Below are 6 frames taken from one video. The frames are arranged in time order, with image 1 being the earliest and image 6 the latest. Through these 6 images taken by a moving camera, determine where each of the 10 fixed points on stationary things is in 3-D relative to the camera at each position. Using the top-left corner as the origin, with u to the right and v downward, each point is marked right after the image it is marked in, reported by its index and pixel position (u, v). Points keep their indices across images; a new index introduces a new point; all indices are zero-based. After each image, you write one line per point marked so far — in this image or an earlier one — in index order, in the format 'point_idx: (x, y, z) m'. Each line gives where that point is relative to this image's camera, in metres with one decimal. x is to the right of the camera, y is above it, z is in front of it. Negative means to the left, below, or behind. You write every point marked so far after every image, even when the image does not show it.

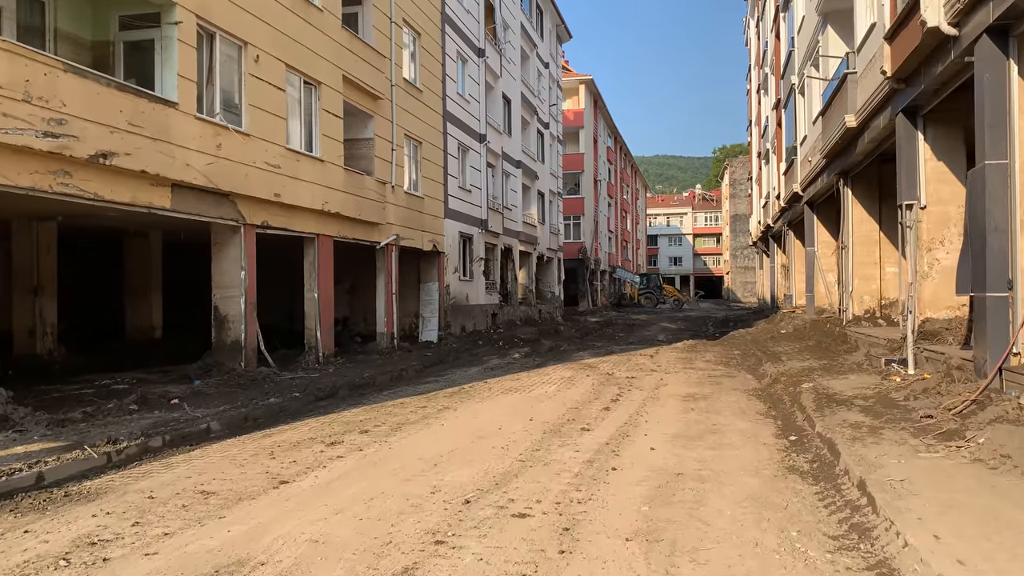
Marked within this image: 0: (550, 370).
0: (+0.6, -1.2, +12.0) m
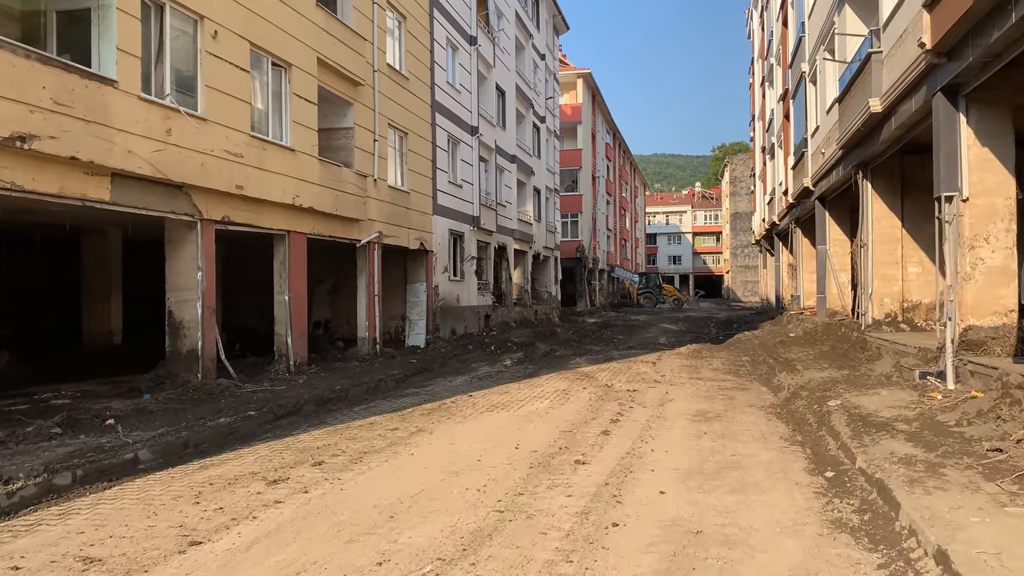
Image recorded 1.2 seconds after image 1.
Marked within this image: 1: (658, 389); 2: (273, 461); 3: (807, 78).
0: (+0.4, -1.3, +10.9) m
1: (+1.8, -1.3, +10.0) m
2: (-1.9, -1.4, +6.3) m
3: (+6.5, +4.6, +17.6) m
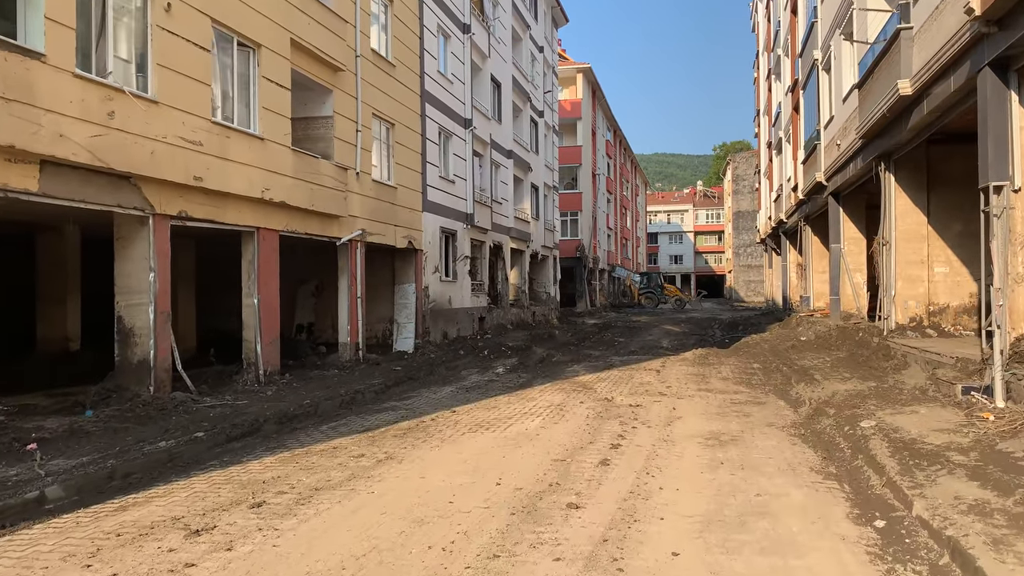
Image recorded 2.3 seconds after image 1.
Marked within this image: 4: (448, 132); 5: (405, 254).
0: (+0.3, -1.3, +9.9) m
1: (+1.7, -1.3, +9.0) m
2: (-2.0, -1.4, +5.2) m
3: (+6.4, +4.6, +16.5) m
4: (-1.5, +3.7, +18.9) m
5: (-2.2, +0.7, +16.5) m
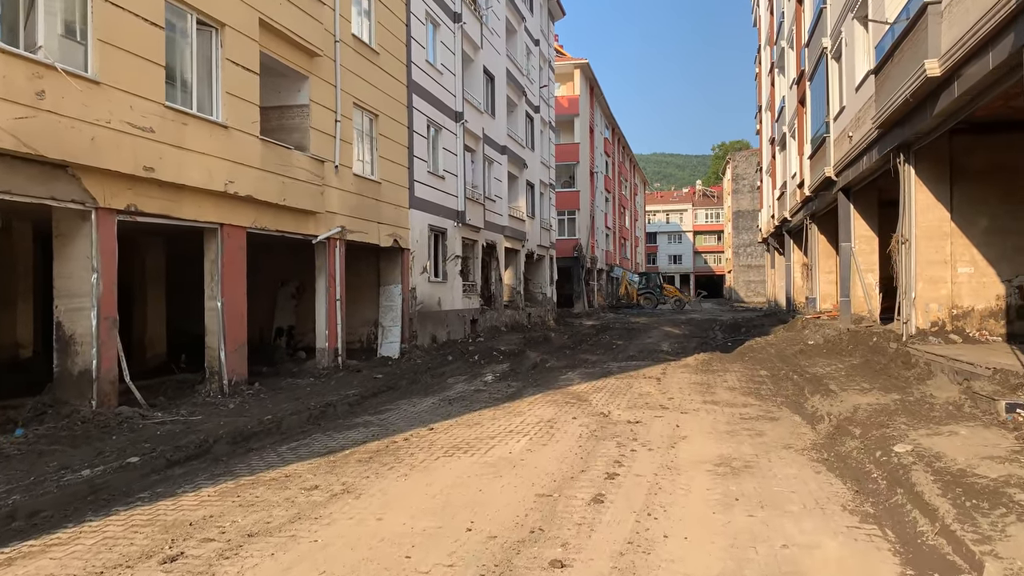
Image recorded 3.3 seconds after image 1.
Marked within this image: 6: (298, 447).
0: (+0.1, -1.3, +9.0) m
1: (+1.6, -1.3, +8.0) m
2: (-2.2, -1.4, +4.3) m
3: (+6.2, +4.6, +15.6) m
4: (-1.7, +3.7, +18.0) m
5: (-2.4, +0.7, +15.6) m
6: (-1.9, -1.4, +7.2) m
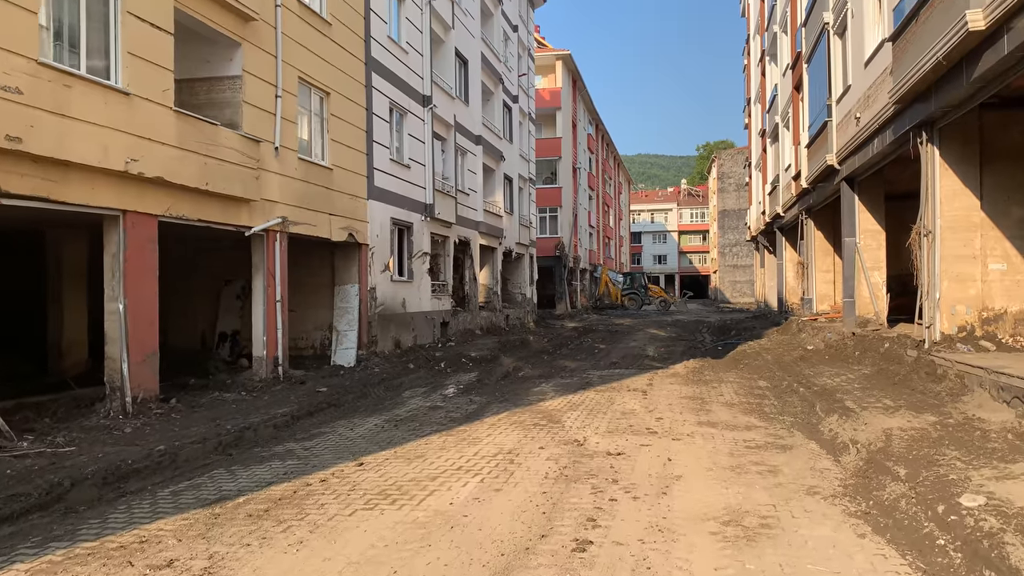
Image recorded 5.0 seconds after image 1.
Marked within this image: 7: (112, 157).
0: (-0.3, -1.3, +7.4) m
1: (+1.2, -1.3, +6.5) m
2: (-2.5, -1.4, +2.7) m
3: (+5.7, +4.6, +14.2) m
4: (-2.3, +3.7, +16.4) m
5: (-2.9, +0.7, +14.0) m
6: (-2.3, -1.4, +5.6) m
7: (-4.0, +1.3, +7.9) m
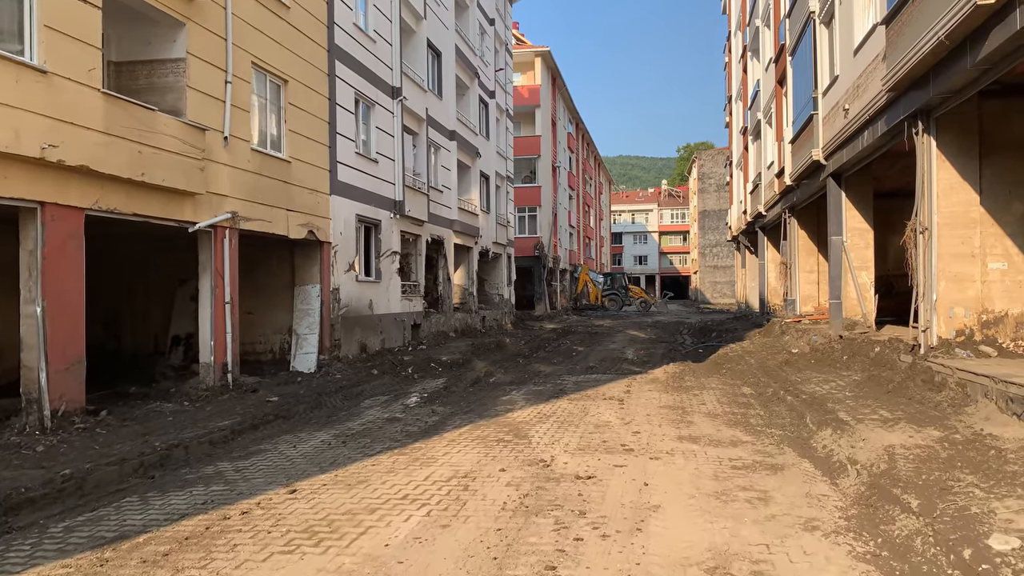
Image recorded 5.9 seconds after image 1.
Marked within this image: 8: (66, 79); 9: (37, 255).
0: (-0.6, -1.3, +6.6) m
1: (+0.8, -1.3, +5.8) m
2: (-2.7, -1.4, +1.9) m
3: (+5.2, +4.6, +13.5) m
4: (-2.8, +3.7, +15.6) m
5: (-3.4, +0.7, +13.2) m
6: (-2.6, -1.4, +4.8) m
7: (-4.3, +1.3, +7.1) m
8: (-4.2, +2.0, +7.6) m
9: (-4.4, +0.3, +7.4) m
